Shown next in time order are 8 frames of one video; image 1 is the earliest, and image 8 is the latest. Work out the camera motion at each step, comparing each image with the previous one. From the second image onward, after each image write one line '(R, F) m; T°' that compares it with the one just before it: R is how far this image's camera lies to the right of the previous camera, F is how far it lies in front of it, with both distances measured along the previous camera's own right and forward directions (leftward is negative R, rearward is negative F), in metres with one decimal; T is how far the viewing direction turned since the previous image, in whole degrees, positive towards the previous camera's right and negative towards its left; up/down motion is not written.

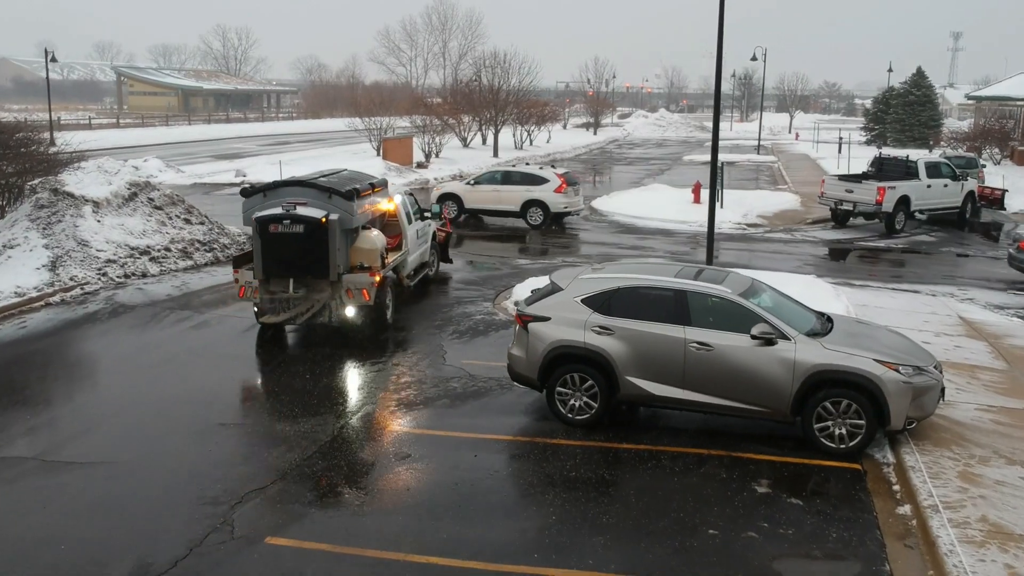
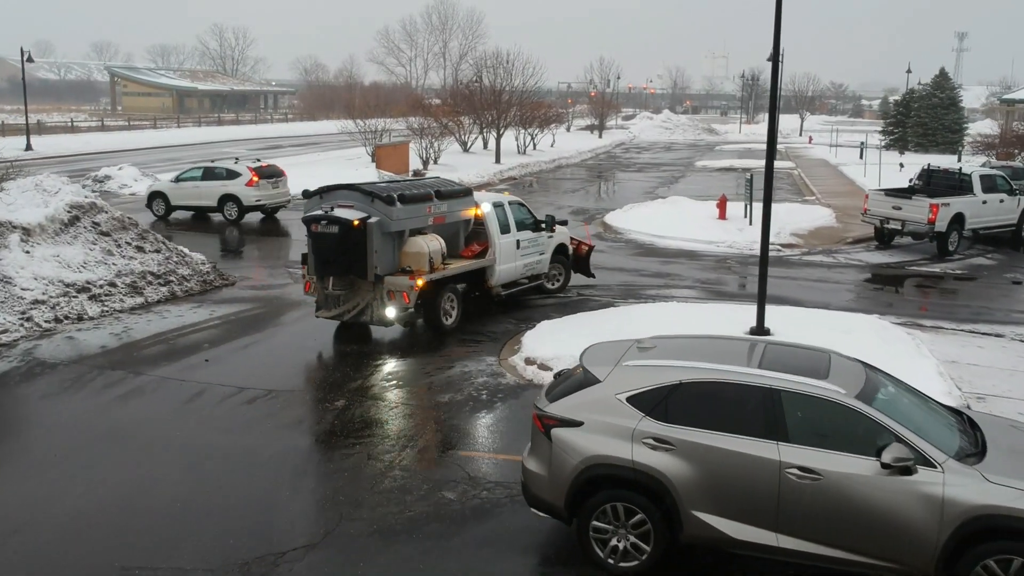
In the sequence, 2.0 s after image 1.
(-0.1, +2.5) m; 0°
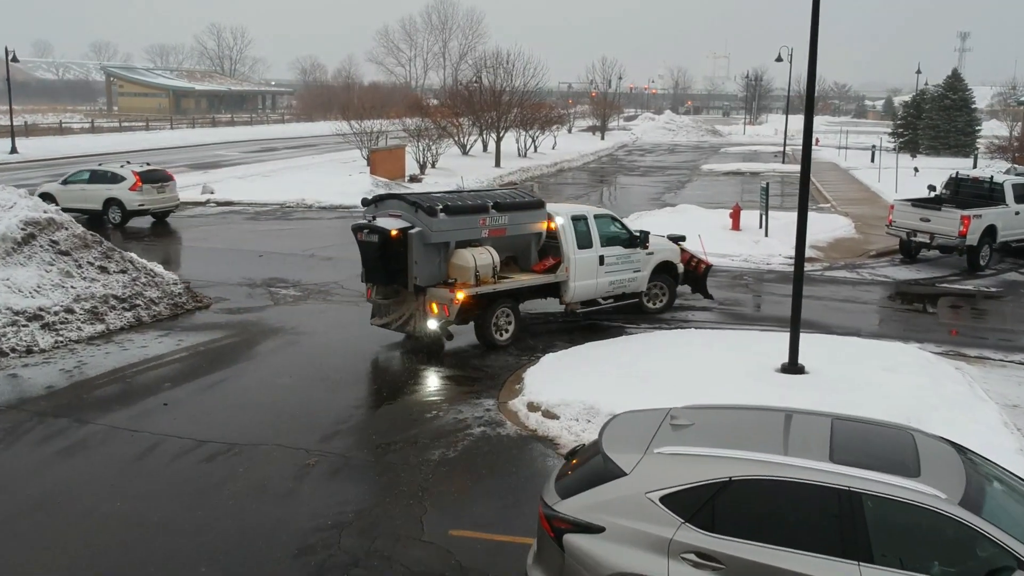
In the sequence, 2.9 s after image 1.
(0.0, +1.3) m; 0°
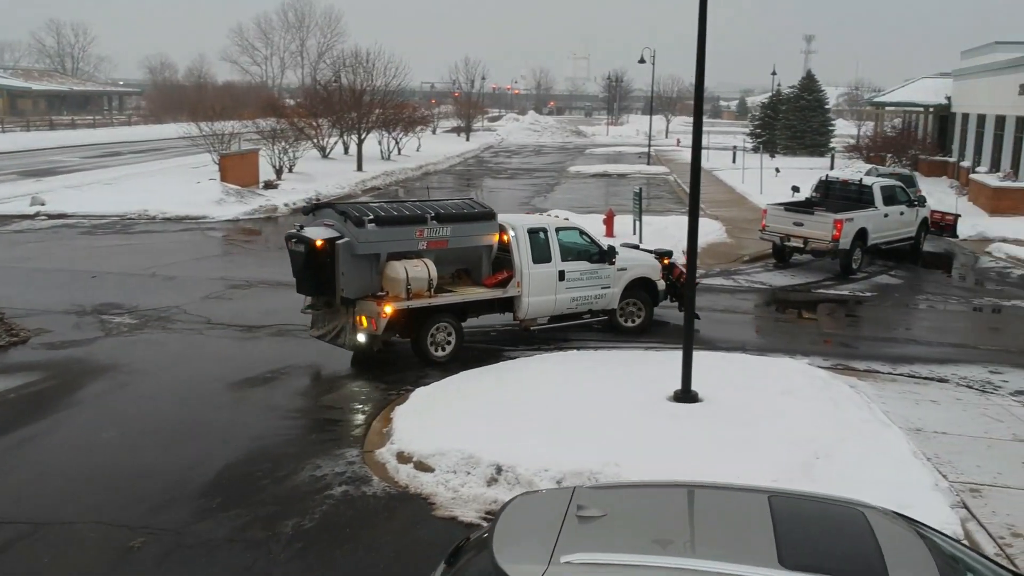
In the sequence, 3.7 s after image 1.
(0.0, +1.1) m; +8°
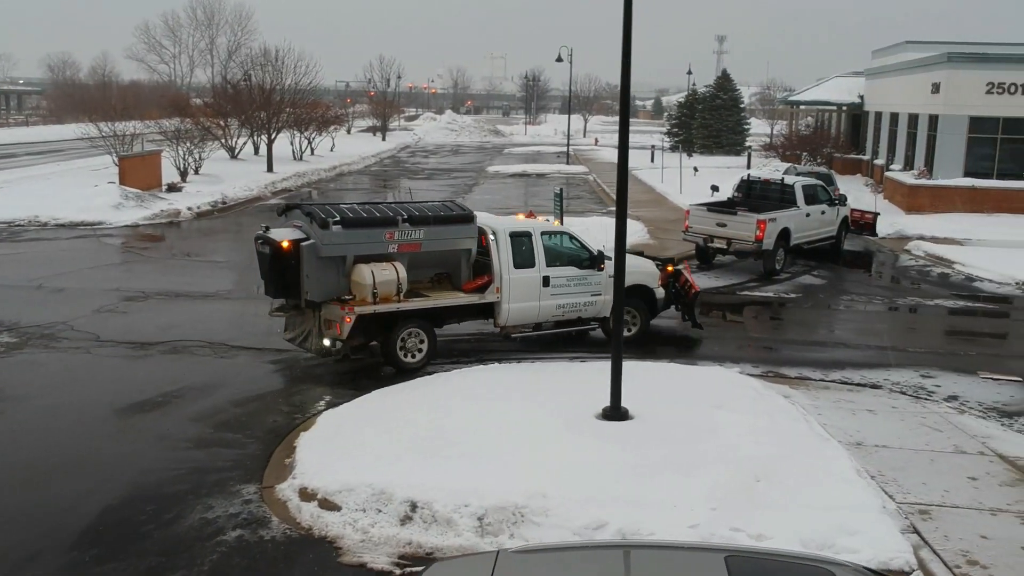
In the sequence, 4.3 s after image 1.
(+0.1, +0.7) m; +5°
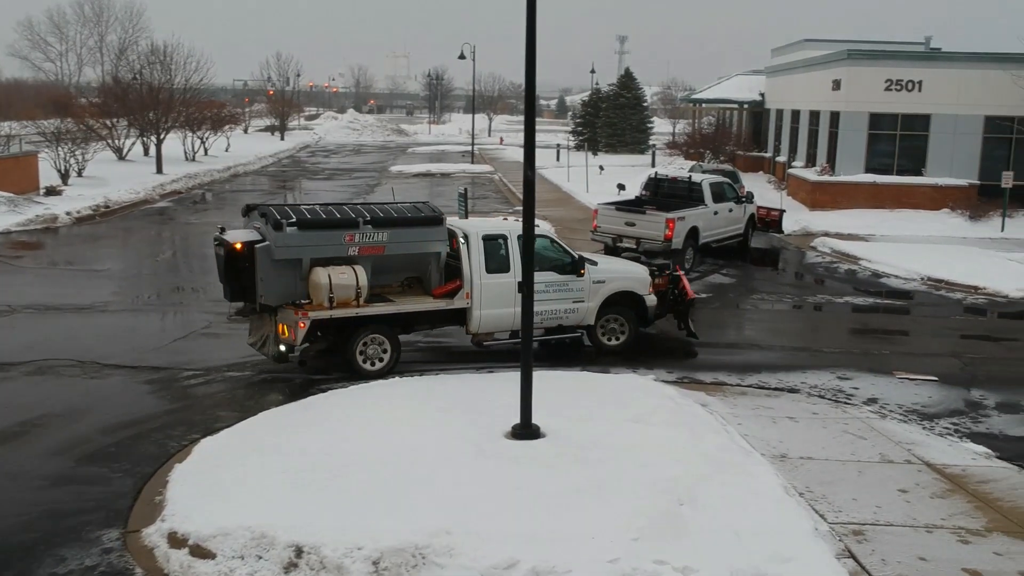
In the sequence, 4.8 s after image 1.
(+0.1, +0.7) m; +5°
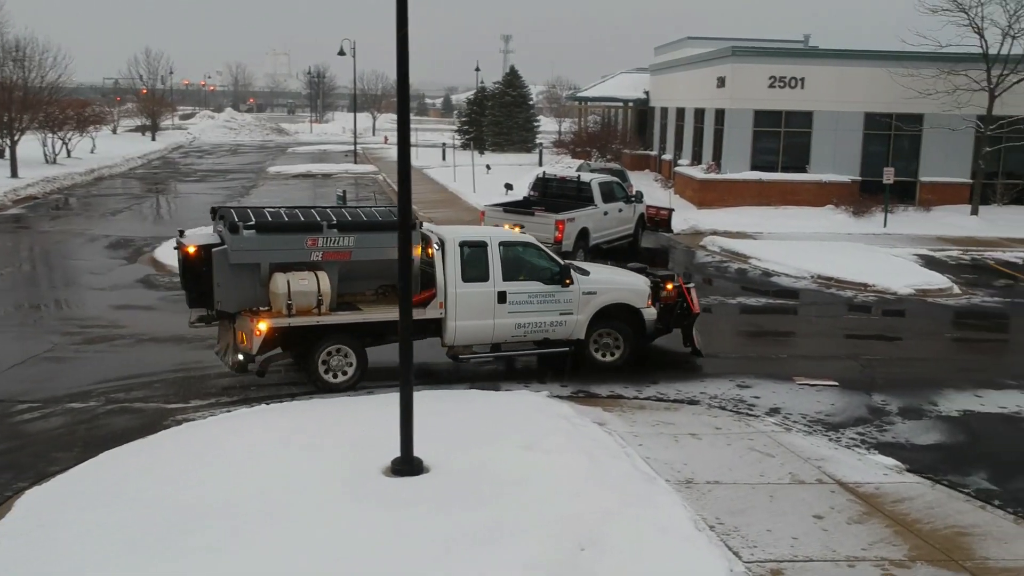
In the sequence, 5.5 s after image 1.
(+0.1, +0.9) m; +6°
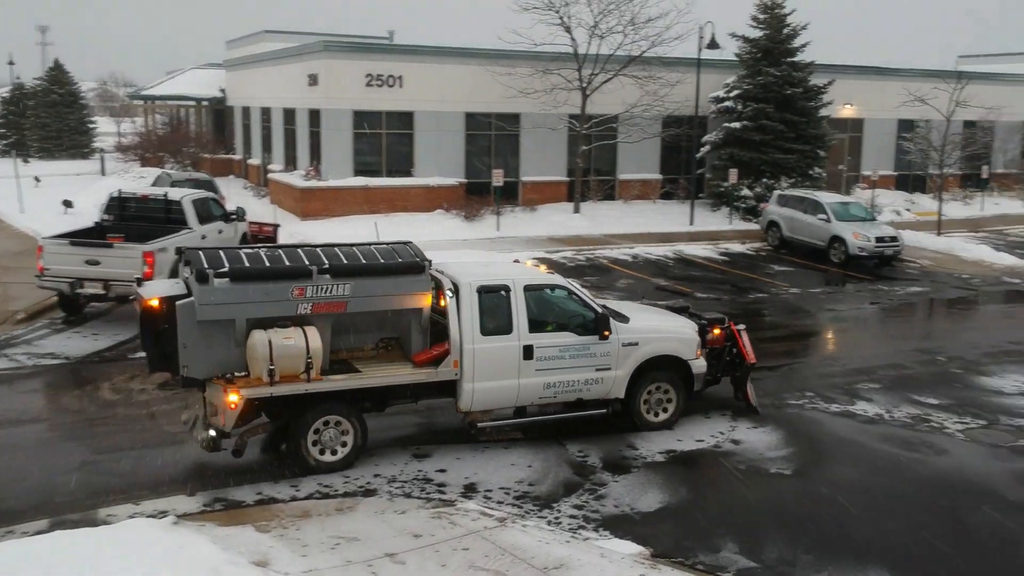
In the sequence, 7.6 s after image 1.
(-0.2, +2.5) m; +24°
